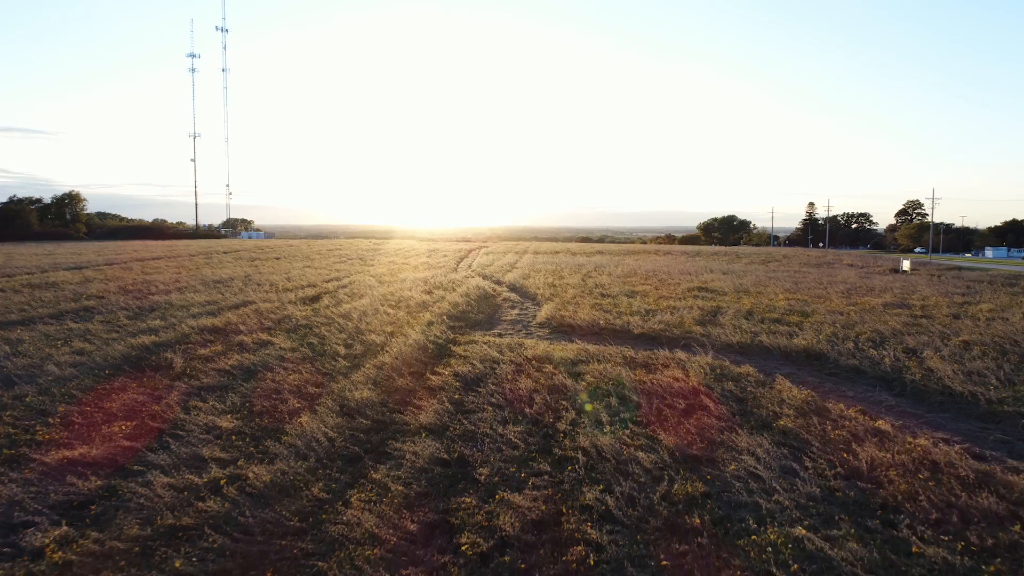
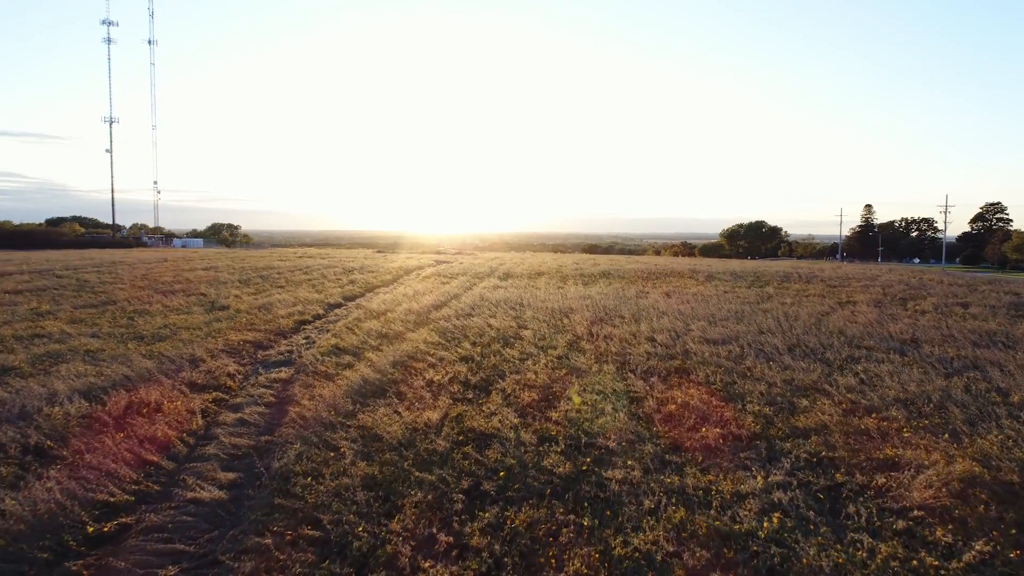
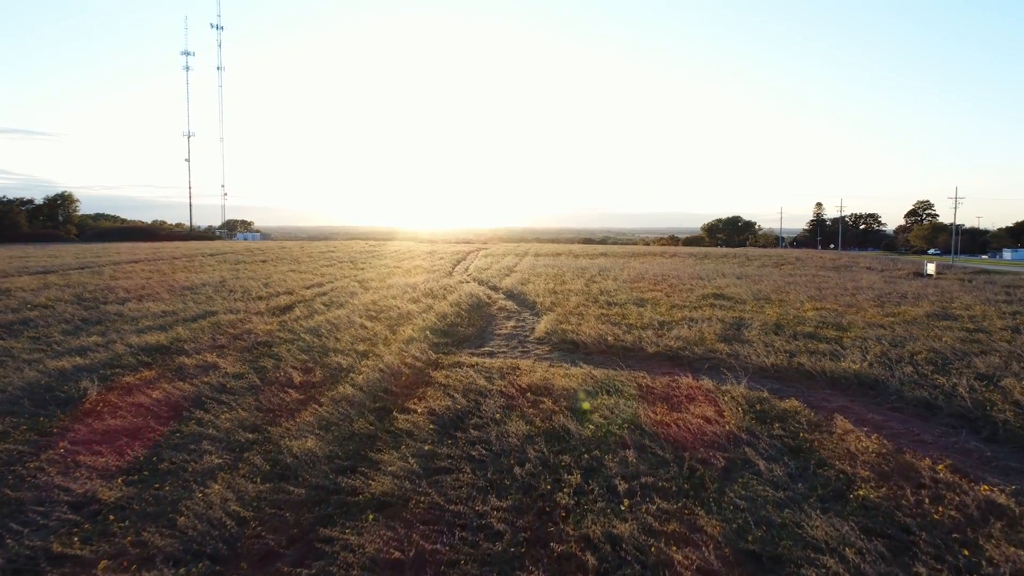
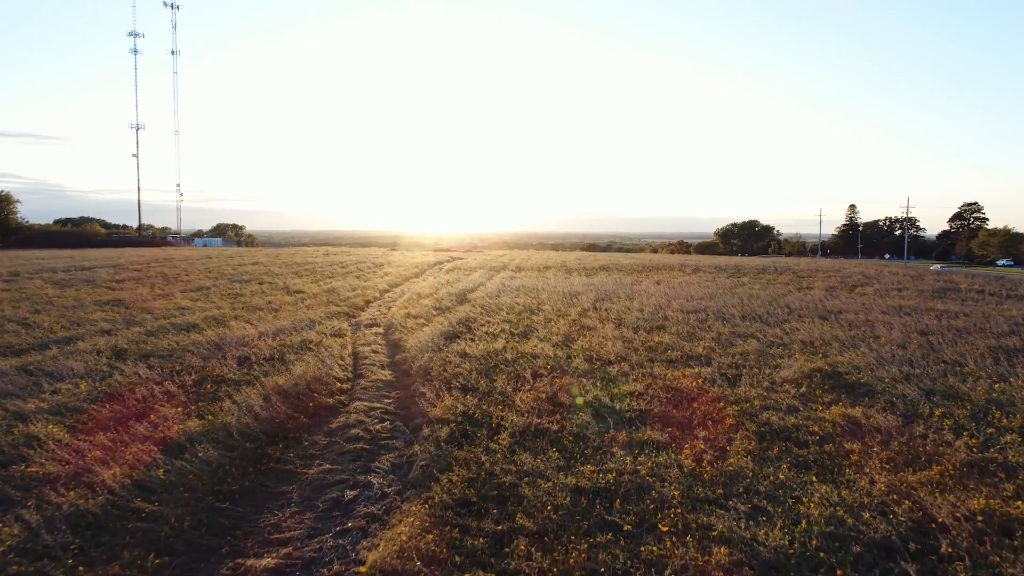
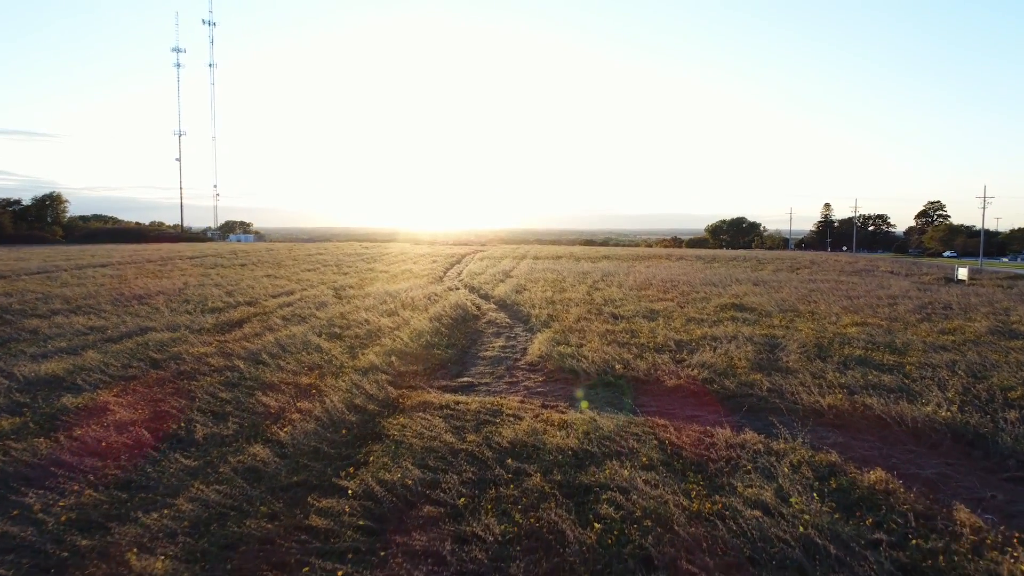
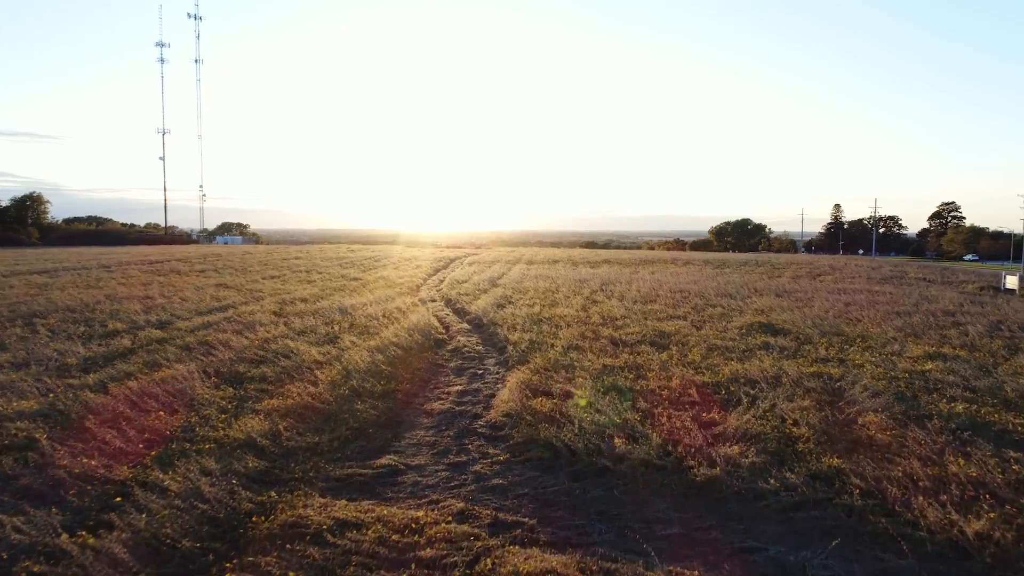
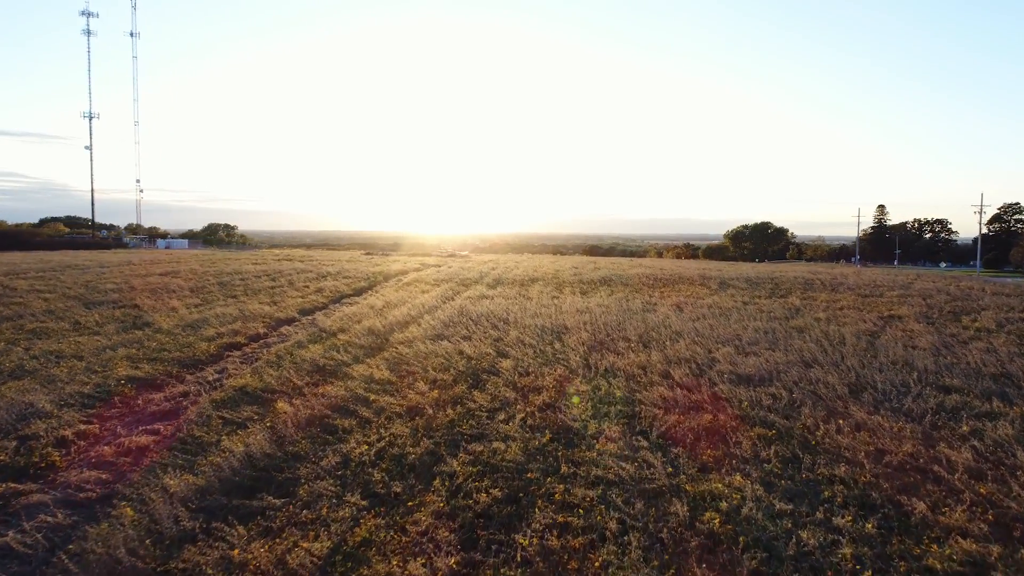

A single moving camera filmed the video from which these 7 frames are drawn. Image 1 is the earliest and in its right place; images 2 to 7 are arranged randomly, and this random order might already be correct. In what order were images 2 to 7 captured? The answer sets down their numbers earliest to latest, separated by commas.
3, 5, 6, 4, 2, 7
